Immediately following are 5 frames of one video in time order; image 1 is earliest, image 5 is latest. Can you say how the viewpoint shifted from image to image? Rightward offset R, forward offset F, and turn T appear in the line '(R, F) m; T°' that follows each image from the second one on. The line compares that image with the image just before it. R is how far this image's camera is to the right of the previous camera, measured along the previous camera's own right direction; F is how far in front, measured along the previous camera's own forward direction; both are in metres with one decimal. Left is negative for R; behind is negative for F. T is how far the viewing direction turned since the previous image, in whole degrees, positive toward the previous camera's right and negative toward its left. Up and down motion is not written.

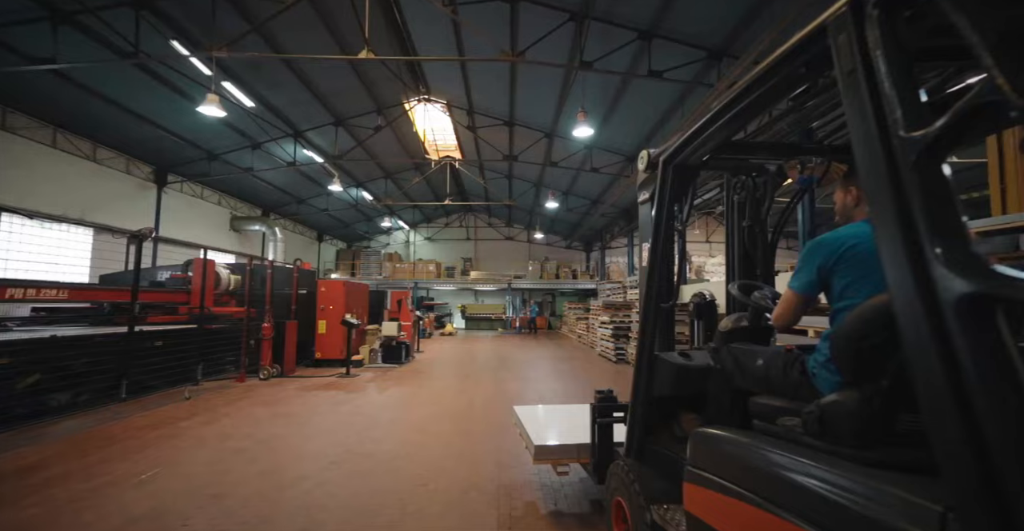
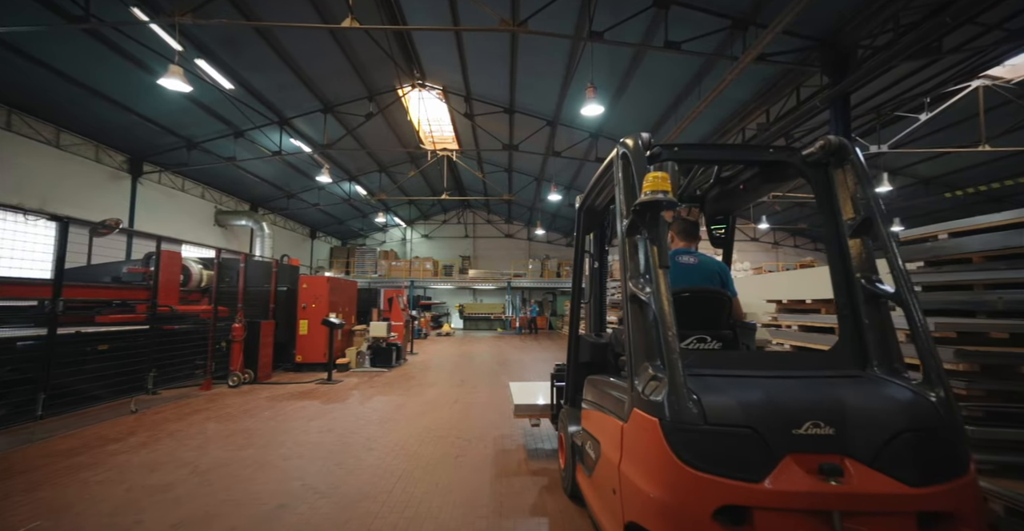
(0.0, +0.7) m; 0°
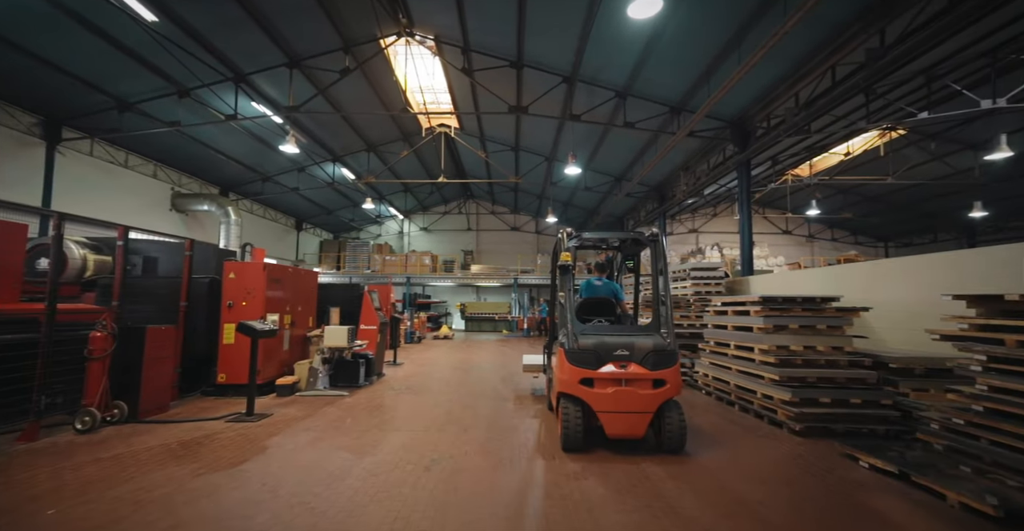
(0.0, +2.1) m; -1°
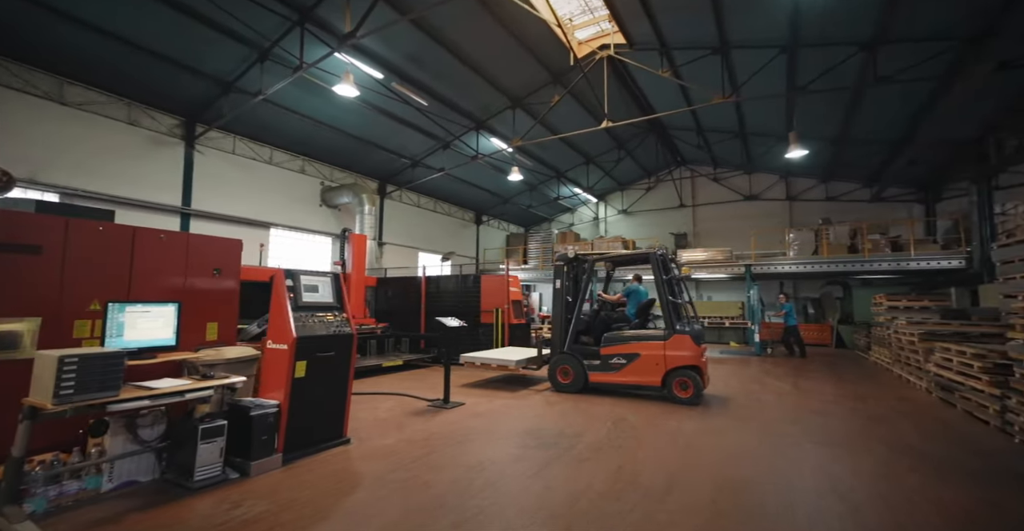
(+0.8, +4.9) m; -33°
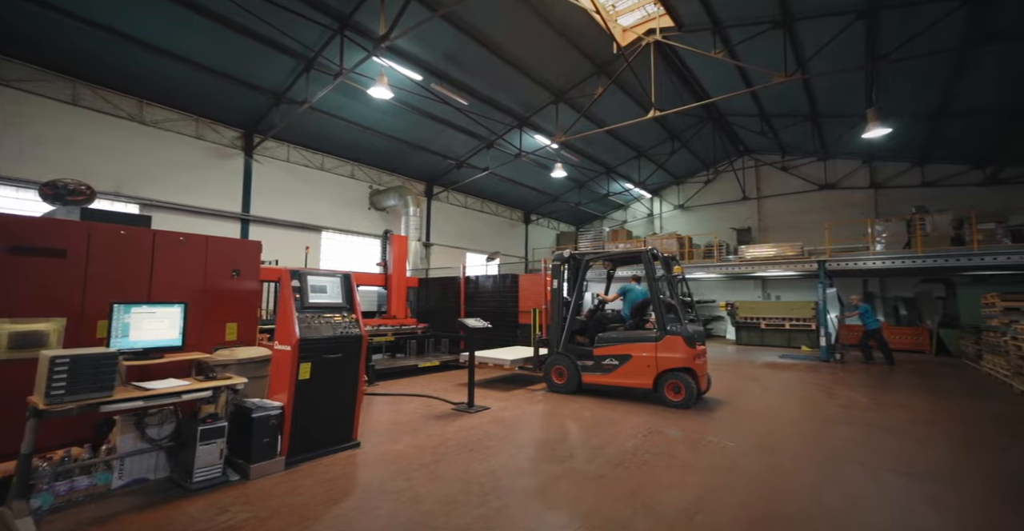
(+0.3, +0.3) m; -8°
